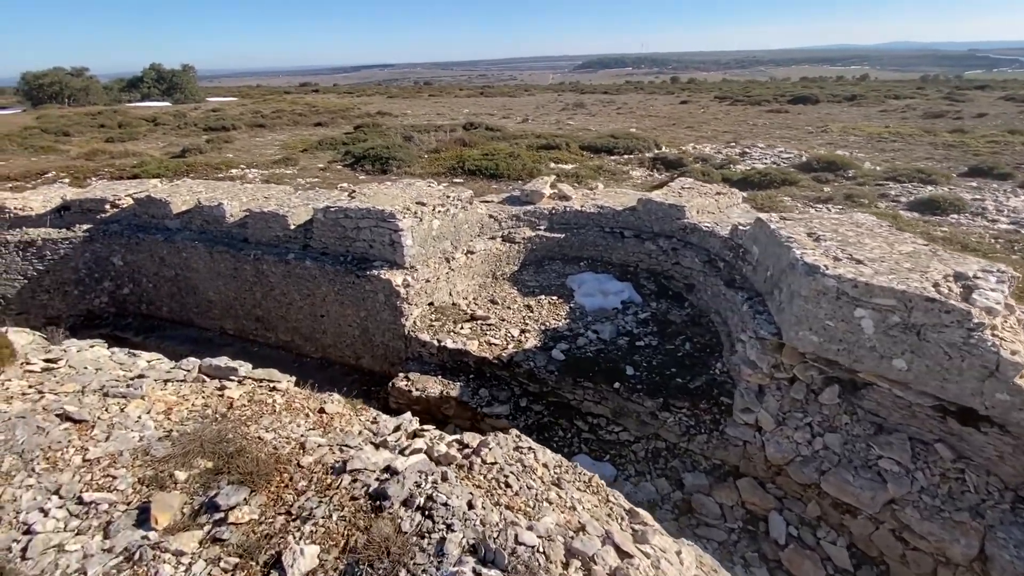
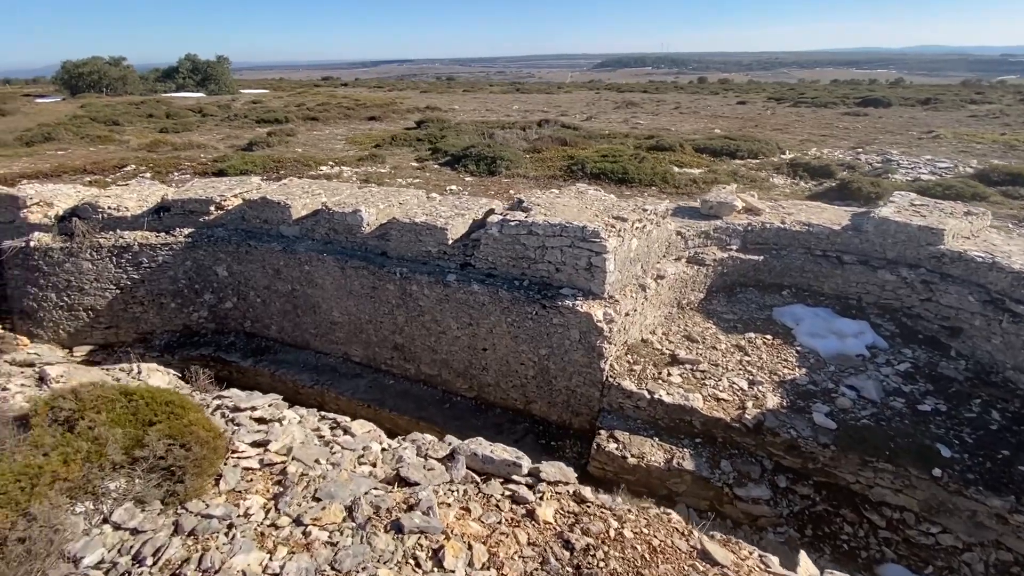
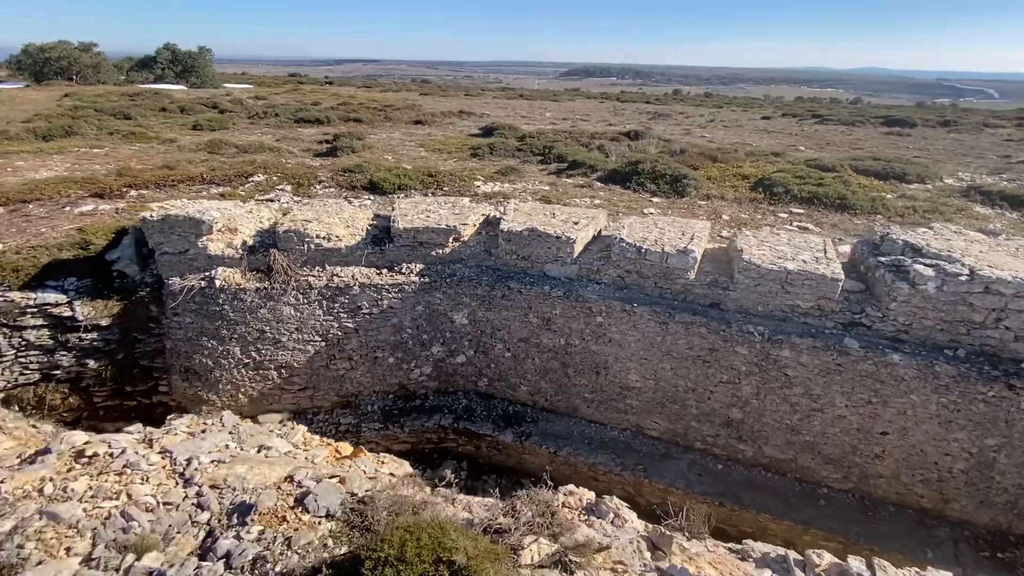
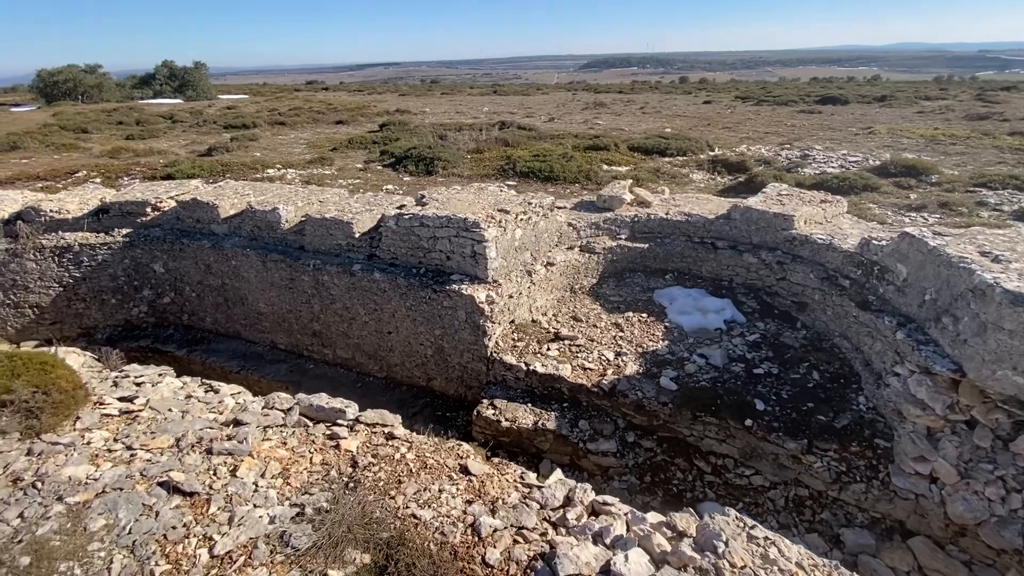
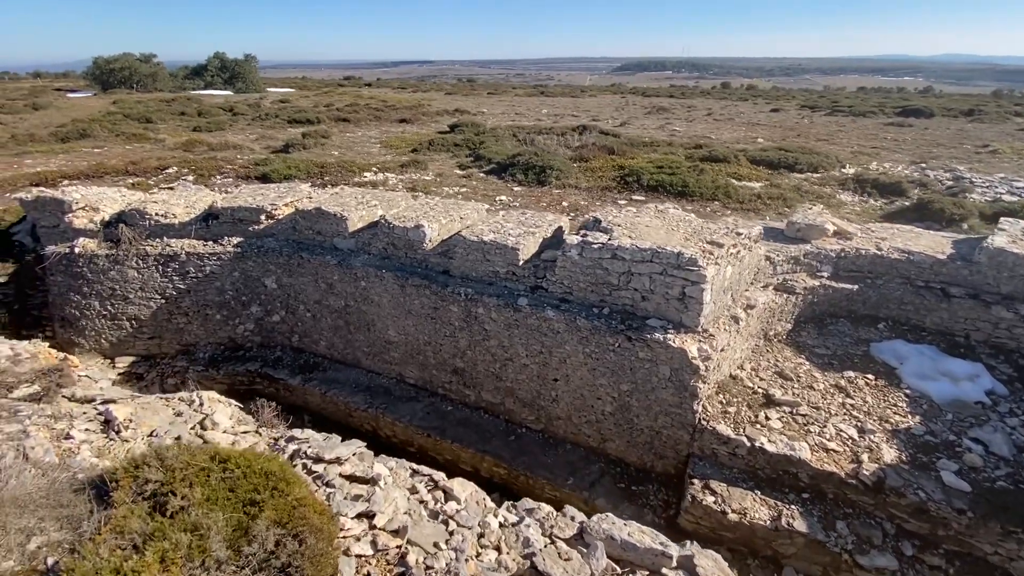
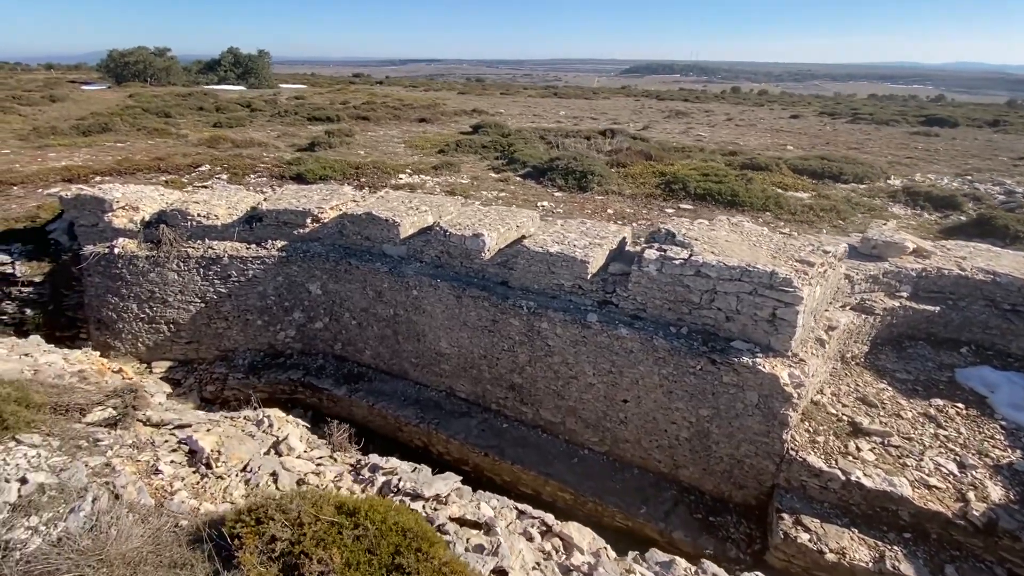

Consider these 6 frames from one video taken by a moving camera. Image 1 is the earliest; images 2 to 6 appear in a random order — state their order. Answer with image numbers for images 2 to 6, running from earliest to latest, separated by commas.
4, 2, 5, 6, 3
